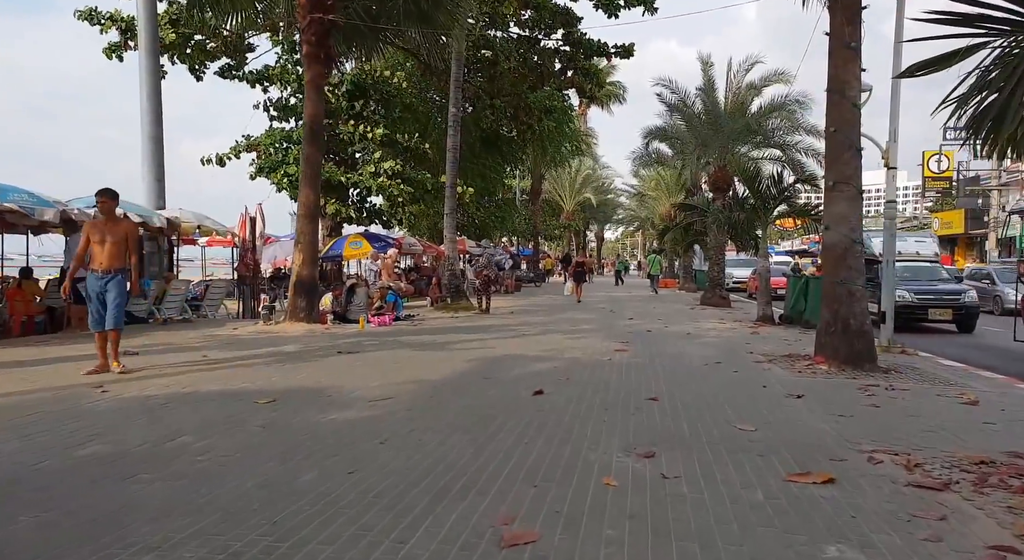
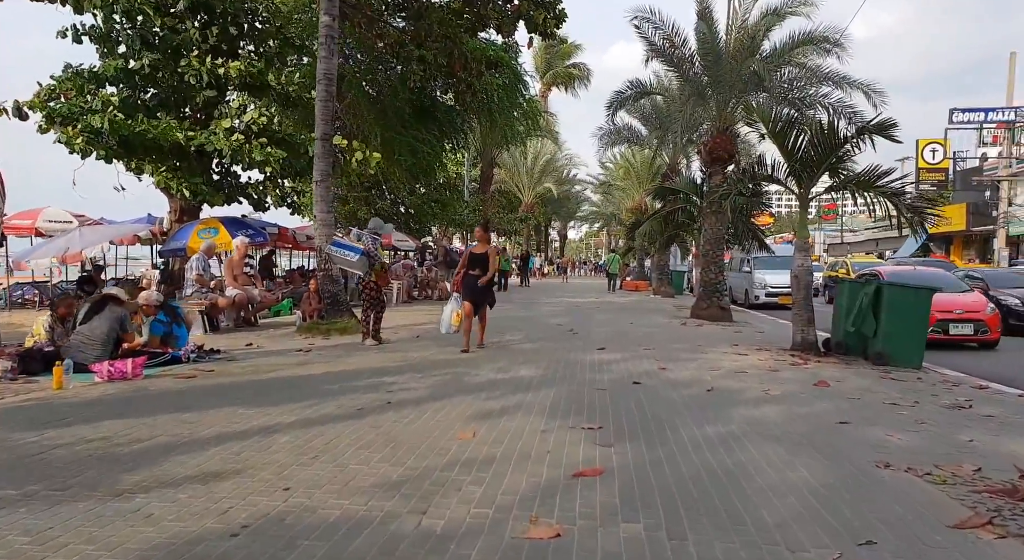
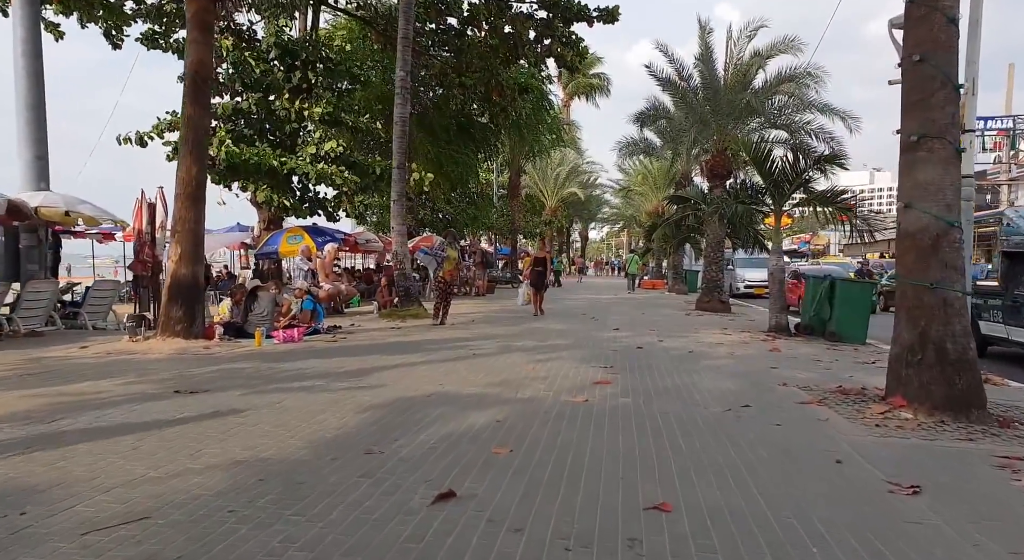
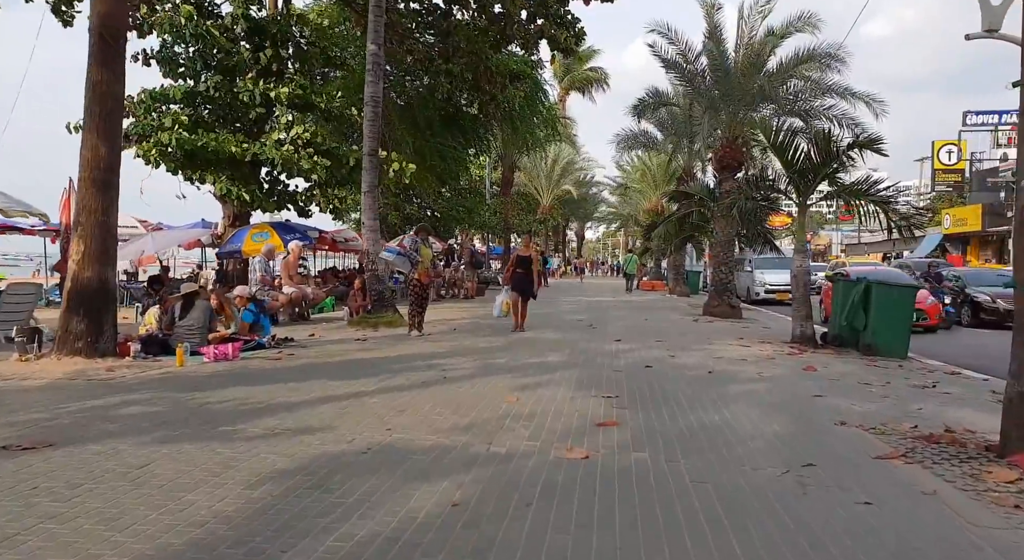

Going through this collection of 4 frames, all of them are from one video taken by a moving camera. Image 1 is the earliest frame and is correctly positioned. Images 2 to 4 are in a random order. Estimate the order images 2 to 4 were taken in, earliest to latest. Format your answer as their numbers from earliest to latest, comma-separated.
3, 4, 2
